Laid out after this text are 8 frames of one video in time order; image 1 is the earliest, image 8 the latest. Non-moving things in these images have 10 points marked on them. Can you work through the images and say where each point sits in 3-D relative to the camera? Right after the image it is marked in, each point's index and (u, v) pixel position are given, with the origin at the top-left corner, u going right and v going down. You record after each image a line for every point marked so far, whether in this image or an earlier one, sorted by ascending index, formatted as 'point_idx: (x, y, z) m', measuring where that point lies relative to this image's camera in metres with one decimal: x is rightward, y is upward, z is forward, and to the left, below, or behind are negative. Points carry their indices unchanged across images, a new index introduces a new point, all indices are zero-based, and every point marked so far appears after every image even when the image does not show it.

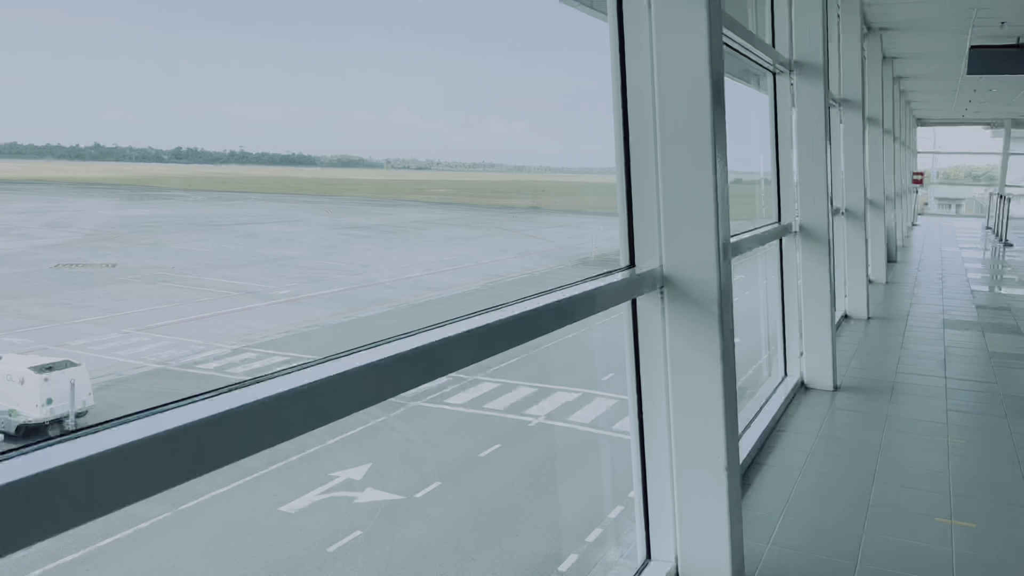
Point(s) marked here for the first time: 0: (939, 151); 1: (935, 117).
0: (+9.6, +3.1, +18.9) m
1: (+8.3, +3.5, +16.8) m
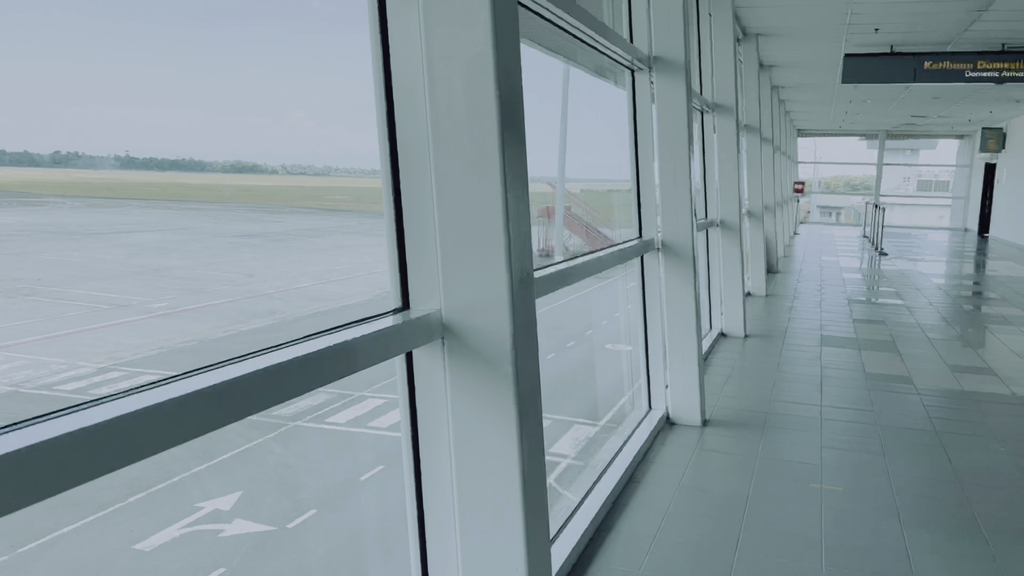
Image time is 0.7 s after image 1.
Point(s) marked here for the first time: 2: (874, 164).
0: (+7.2, +2.9, +19.7) m
1: (+6.2, +3.4, +17.4) m
2: (+8.0, +2.8, +18.8) m
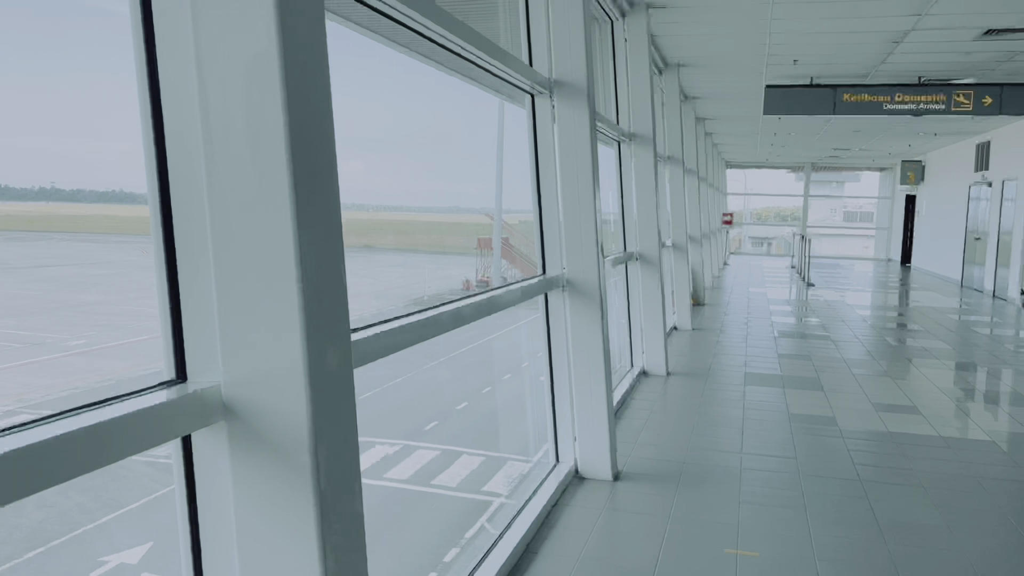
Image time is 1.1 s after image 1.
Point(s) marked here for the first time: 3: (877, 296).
0: (+5.7, +2.2, +20.1) m
1: (+4.8, +2.8, +17.8) m
2: (+6.6, +2.1, +19.3) m
3: (+4.0, -0.1, +9.2) m
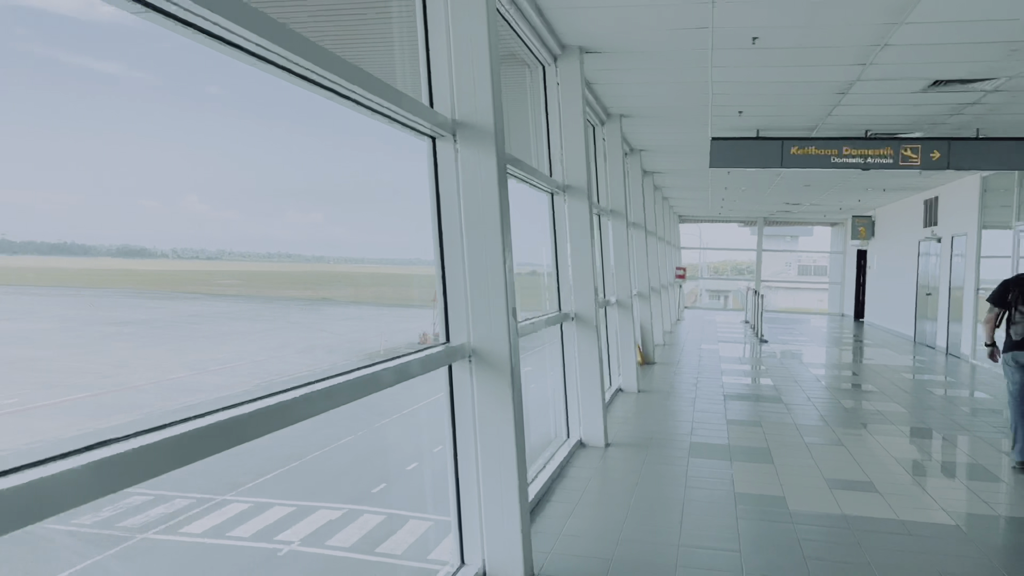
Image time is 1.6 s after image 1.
0: (+4.6, +1.0, +20.2) m
1: (+3.9, +1.6, +17.9) m
2: (+5.6, +0.9, +19.4) m
3: (+3.5, -0.7, +9.2) m
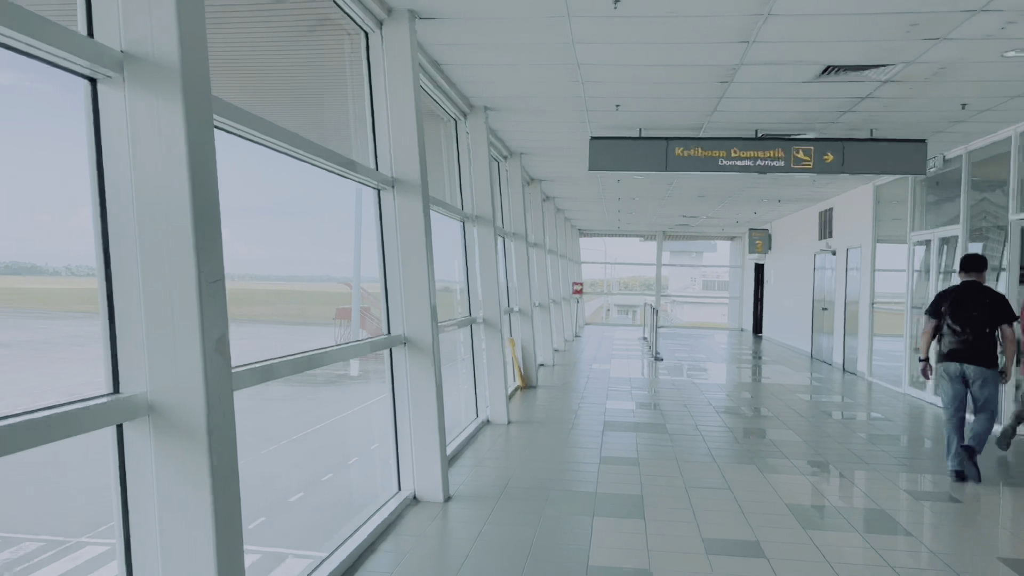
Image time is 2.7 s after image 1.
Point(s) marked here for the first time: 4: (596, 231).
0: (+2.4, +0.6, +20.2) m
1: (+1.9, +1.3, +17.8) m
2: (+3.4, +0.5, +19.5) m
3: (+2.4, -0.9, +9.0) m
4: (+1.9, +1.4, +19.6) m
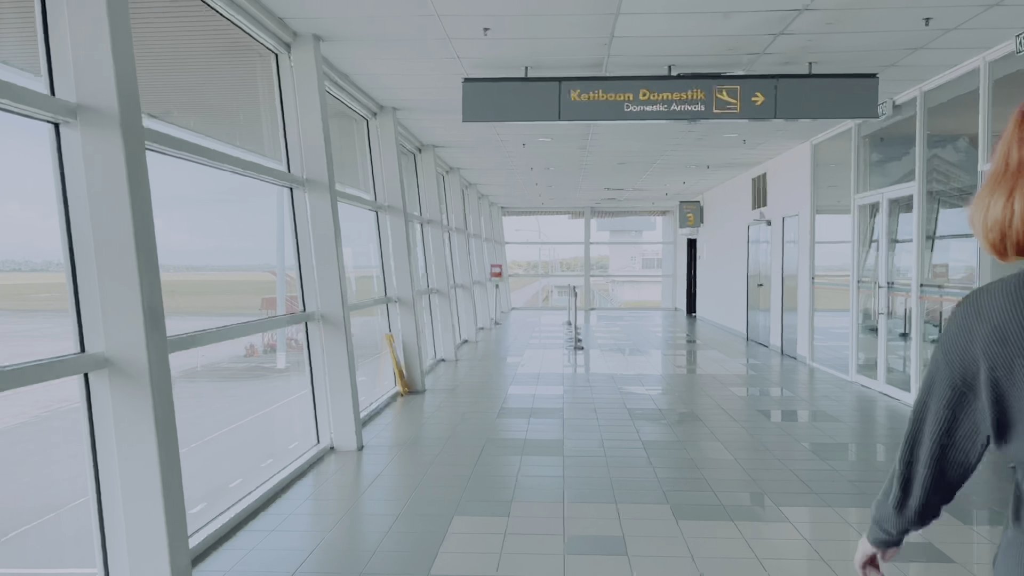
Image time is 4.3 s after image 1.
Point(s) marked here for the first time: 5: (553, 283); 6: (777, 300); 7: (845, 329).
0: (+0.8, +1.0, +19.6) m
1: (+0.4, +1.7, +17.2) m
2: (+1.8, +1.0, +19.0) m
3: (+1.6, -0.6, +8.5) m
4: (+0.3, +1.8, +18.9) m
5: (+0.9, +0.1, +19.2) m
6: (+2.8, -0.1, +8.8) m
7: (+2.7, -0.3, +6.9) m
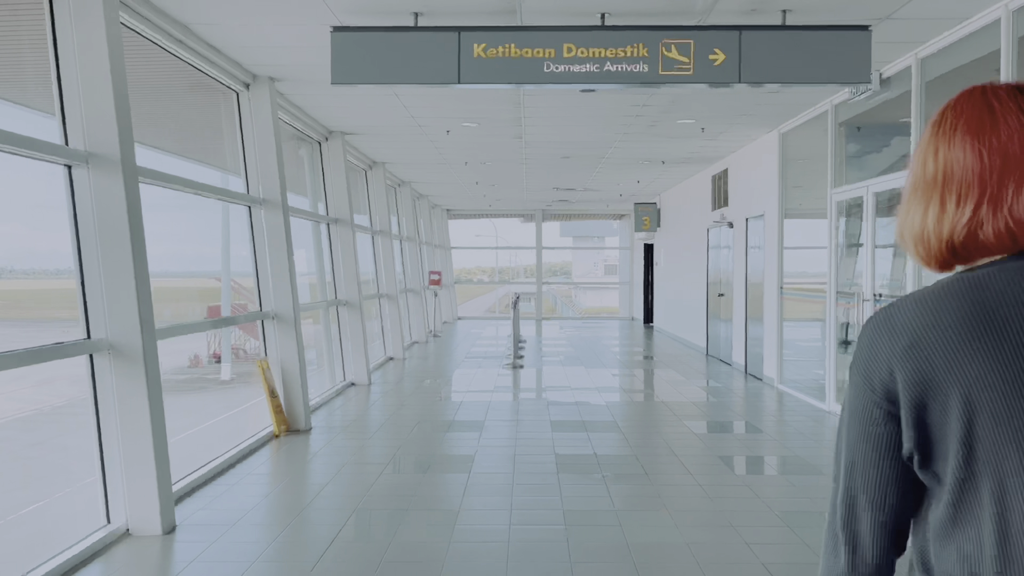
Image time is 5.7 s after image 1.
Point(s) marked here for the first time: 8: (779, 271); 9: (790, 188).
0: (-0.2, +0.9, +19.0) m
1: (-0.5, +1.5, +16.6) m
2: (+0.9, +0.8, +18.5) m
3: (+1.1, -0.7, +8.0) m
4: (-0.7, +1.6, +18.4) m
5: (-0.1, 0.0, +18.7) m
6: (+2.2, -0.2, +8.3) m
7: (+2.2, -0.4, +6.4) m
8: (+2.2, +0.1, +7.2) m
9: (+2.3, +0.8, +7.1) m
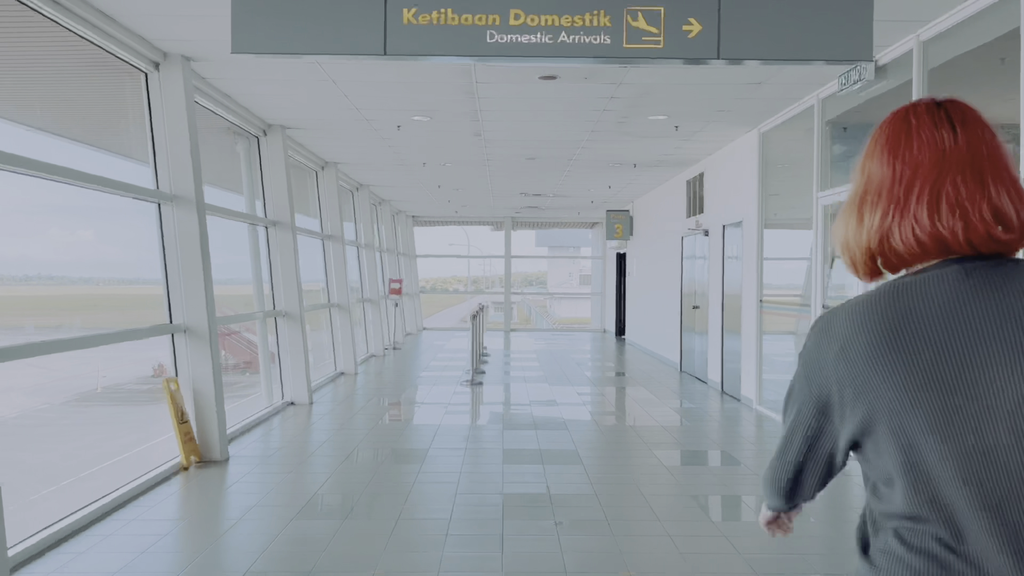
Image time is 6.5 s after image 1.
0: (-0.8, +0.7, +18.7) m
1: (-1.0, +1.3, +16.3) m
2: (+0.3, +0.6, +18.2) m
3: (+0.8, -0.8, +7.7) m
4: (-1.2, +1.4, +18.0) m
5: (-0.7, -0.2, +18.3) m
6: (+1.9, -0.3, +8.0) m
7: (+2.0, -0.5, +6.1) m
8: (+2.0, 0.0, +6.9) m
9: (+2.0, +0.7, +6.8) m
